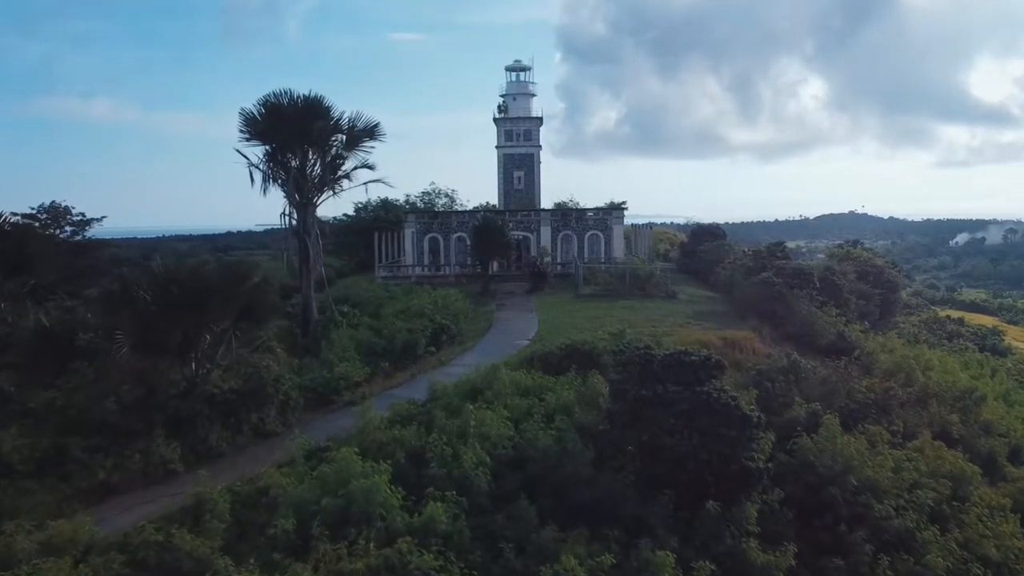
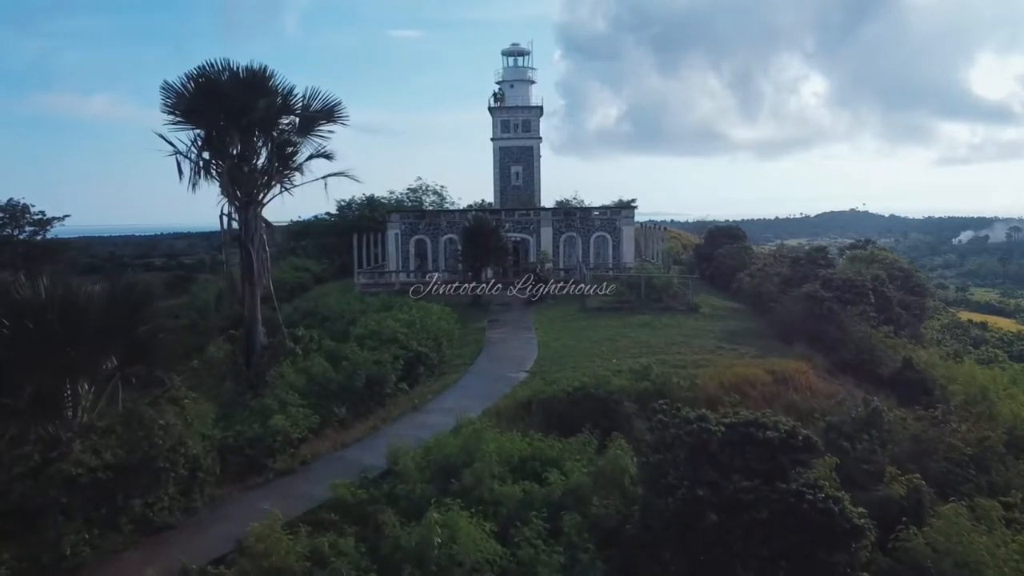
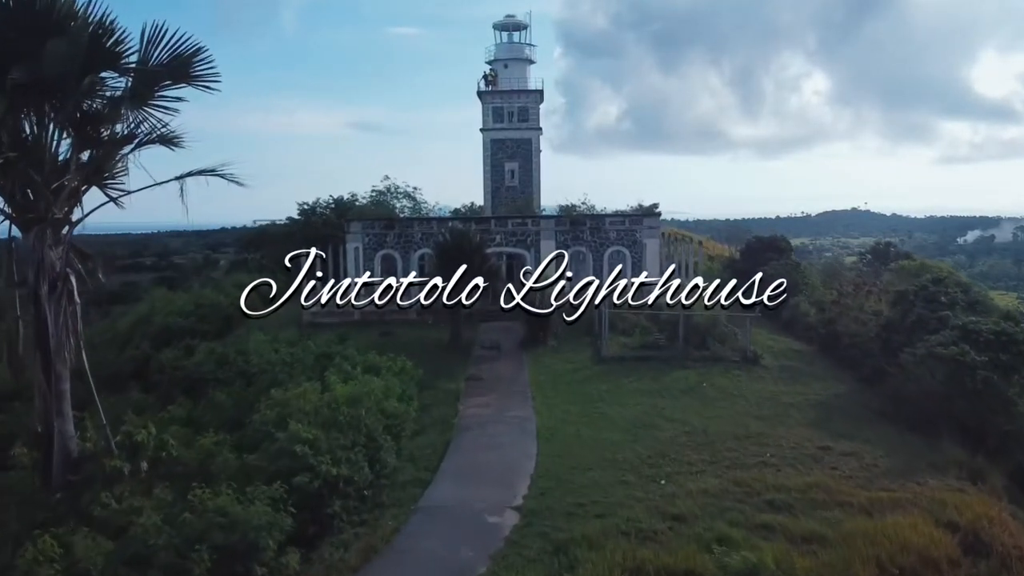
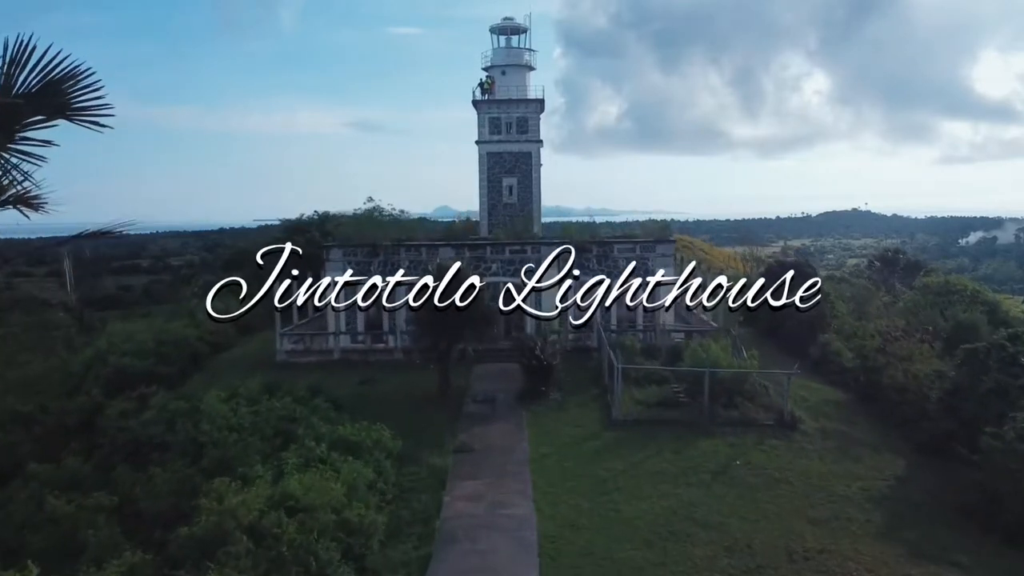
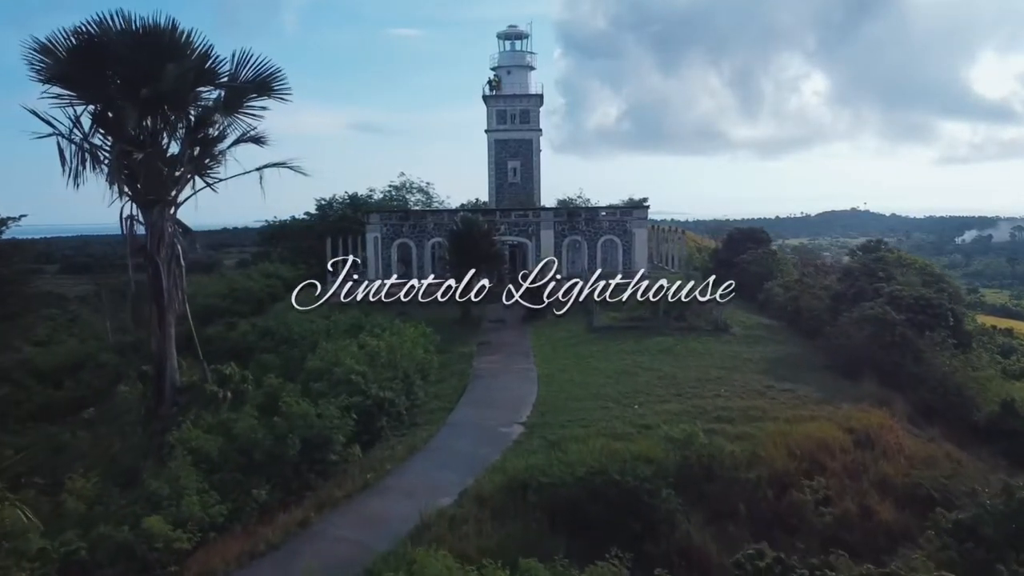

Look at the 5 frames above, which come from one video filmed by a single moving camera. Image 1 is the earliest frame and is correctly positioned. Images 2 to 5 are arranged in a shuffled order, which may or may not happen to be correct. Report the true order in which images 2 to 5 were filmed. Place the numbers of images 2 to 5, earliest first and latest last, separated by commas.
2, 5, 3, 4
